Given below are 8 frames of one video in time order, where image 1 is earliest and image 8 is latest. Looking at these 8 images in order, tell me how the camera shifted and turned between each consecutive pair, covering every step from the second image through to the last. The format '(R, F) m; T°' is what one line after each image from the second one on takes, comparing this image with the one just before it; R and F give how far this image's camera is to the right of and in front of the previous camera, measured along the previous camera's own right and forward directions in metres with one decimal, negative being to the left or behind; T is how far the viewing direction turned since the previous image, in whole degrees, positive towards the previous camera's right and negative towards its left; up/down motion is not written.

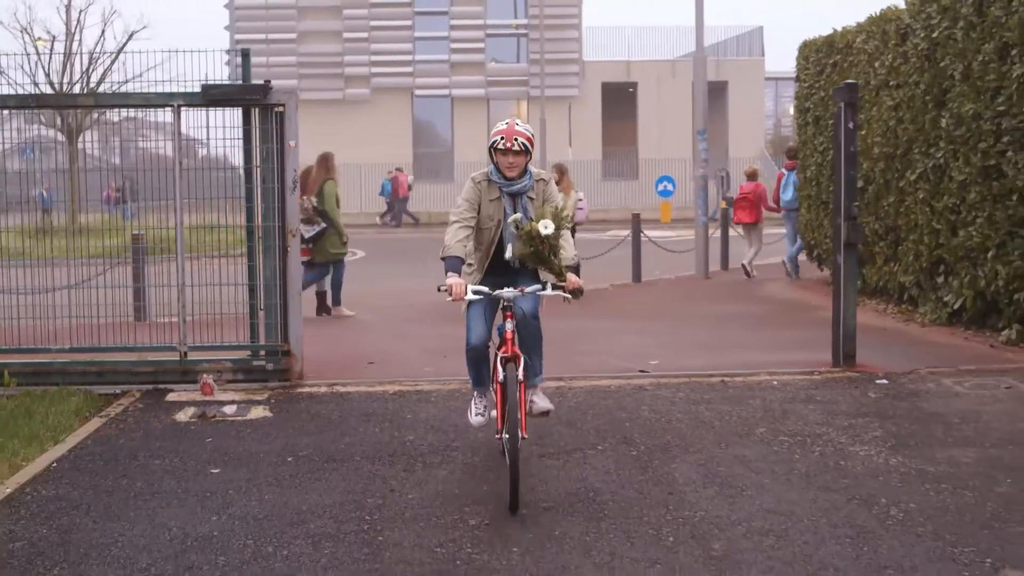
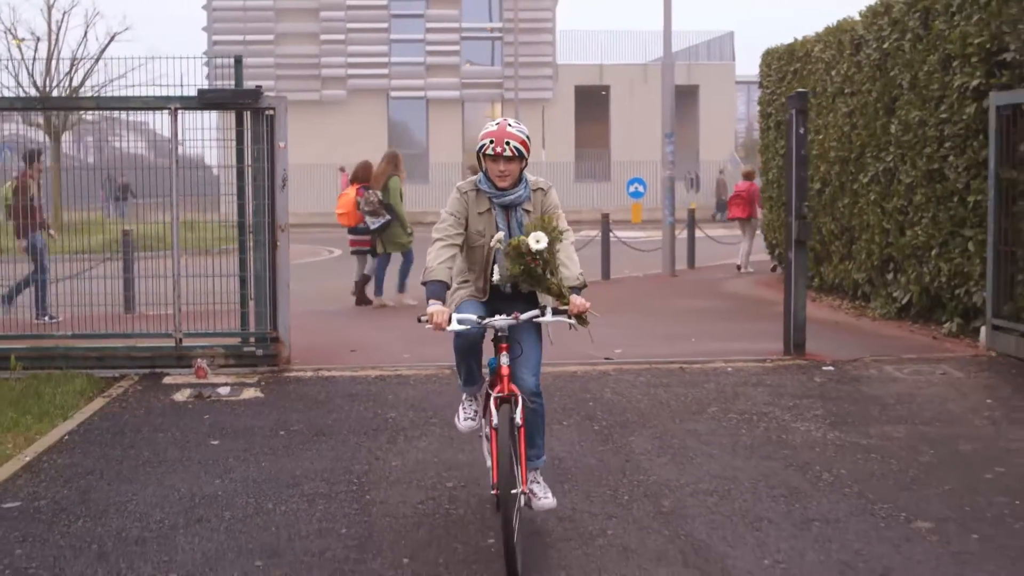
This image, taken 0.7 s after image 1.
(0.0, -0.6) m; +1°
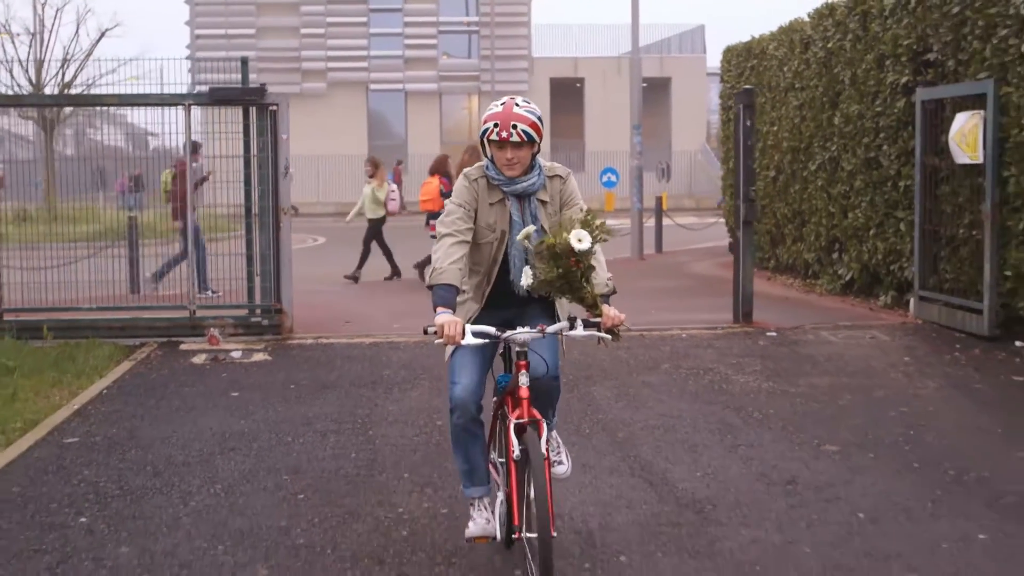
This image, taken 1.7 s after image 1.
(0.0, -1.1) m; +1°
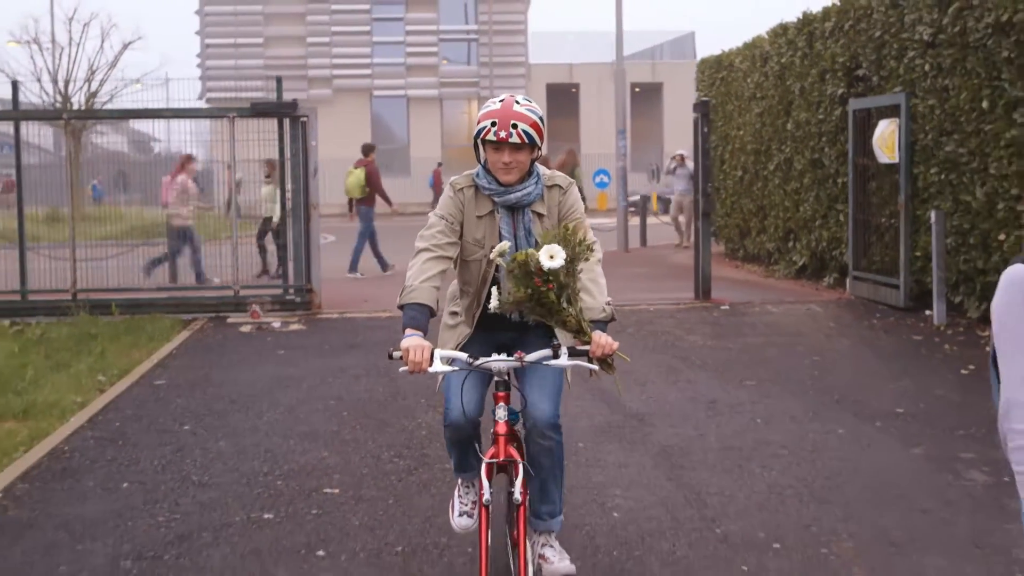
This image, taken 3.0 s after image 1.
(+0.1, -1.9) m; 0°
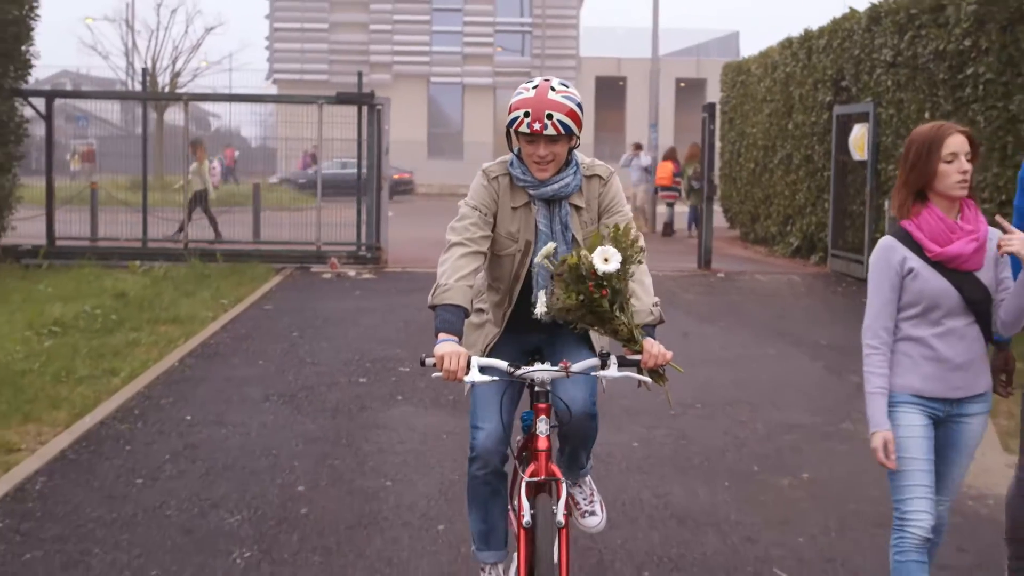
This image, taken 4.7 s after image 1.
(+0.2, -2.6) m; -2°
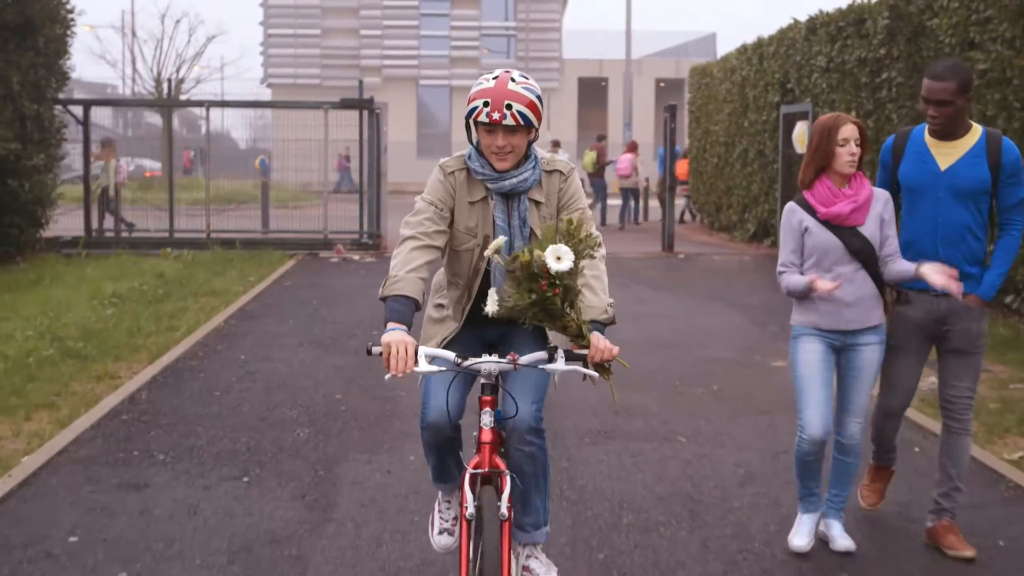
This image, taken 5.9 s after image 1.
(0.0, -1.9) m; 0°
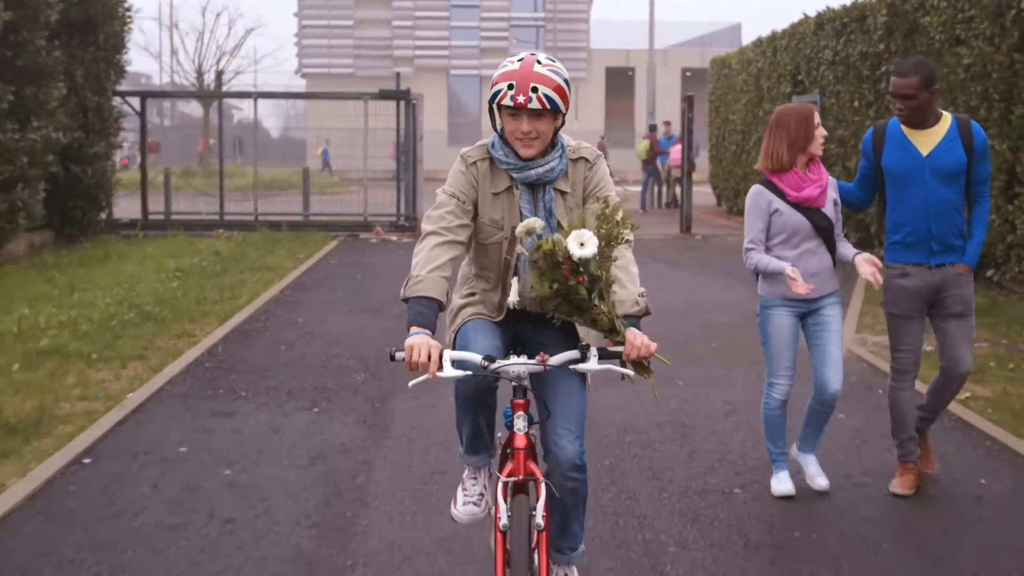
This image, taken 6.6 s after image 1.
(0.0, -1.2) m; -1°
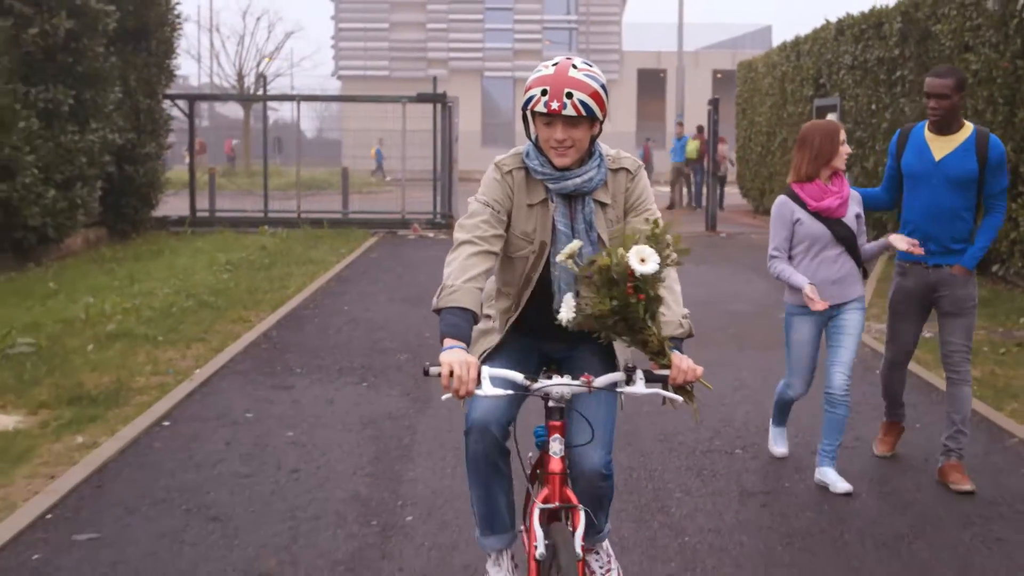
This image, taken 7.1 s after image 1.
(0.0, -0.8) m; -1°
